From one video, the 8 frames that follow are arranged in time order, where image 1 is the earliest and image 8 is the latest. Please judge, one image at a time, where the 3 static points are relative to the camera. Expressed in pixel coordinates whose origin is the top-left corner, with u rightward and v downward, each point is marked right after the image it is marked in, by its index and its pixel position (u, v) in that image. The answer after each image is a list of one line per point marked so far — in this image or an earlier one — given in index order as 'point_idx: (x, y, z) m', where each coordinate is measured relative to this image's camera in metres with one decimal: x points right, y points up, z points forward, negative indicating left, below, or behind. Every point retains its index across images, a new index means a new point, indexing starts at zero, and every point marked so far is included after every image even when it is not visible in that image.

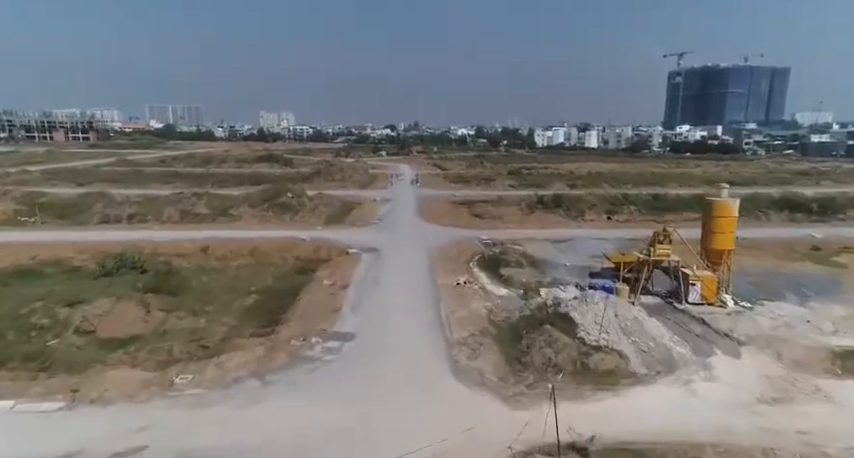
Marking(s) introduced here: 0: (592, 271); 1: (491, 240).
0: (+5.0, -1.3, +14.3) m
1: (+2.6, -0.5, +19.2) m
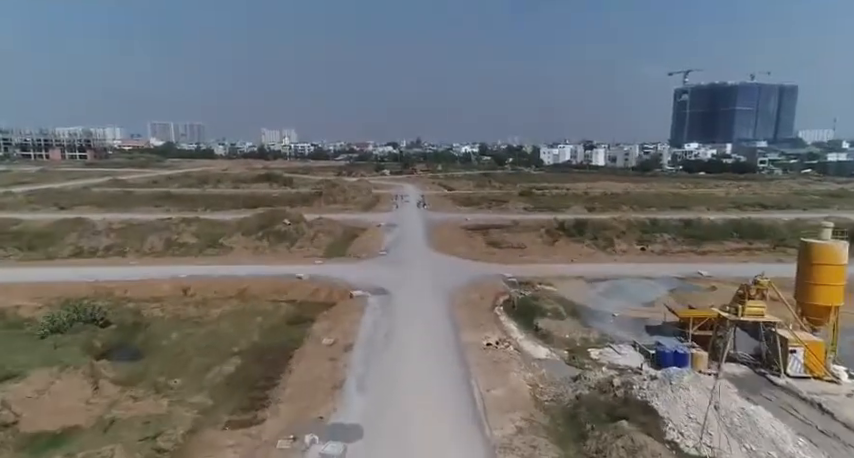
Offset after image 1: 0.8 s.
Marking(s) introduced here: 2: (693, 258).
0: (+5.6, -2.4, +11.7) m
1: (+3.2, -1.8, +16.7) m
2: (+11.1, -1.2, +19.4) m
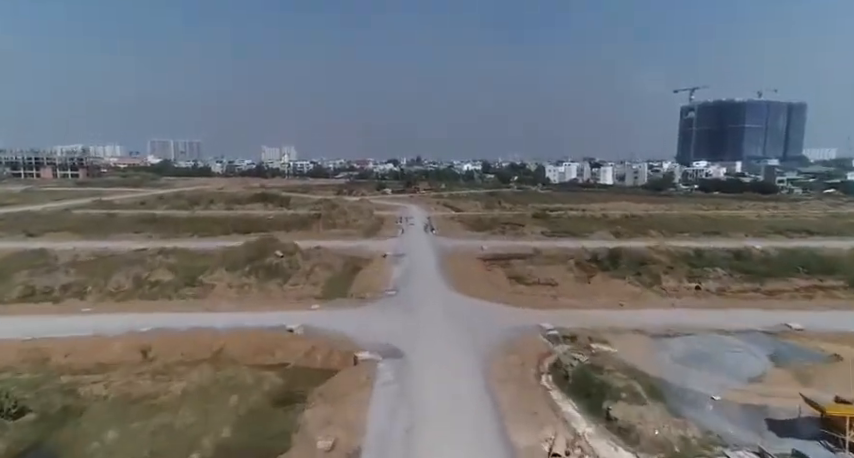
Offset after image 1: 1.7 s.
0: (+6.2, -3.4, +8.5) m
1: (+3.8, -3.0, +13.5) m
2: (+11.8, -2.5, +16.2) m
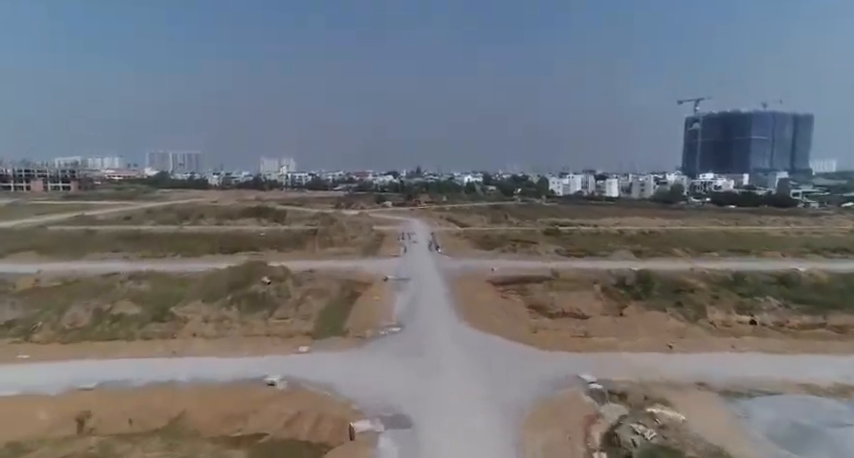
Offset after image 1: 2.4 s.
0: (+6.6, -4.0, +5.9) m
1: (+4.1, -3.7, +10.9) m
2: (+12.1, -3.3, +13.6) m
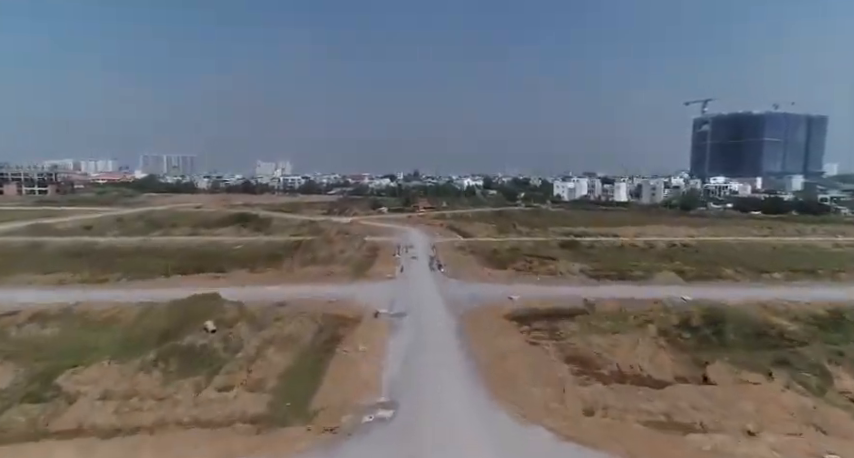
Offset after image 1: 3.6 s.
0: (+6.7, -4.7, +1.0) m
1: (+4.3, -4.4, +6.0) m
2: (+12.2, -4.0, +8.8) m
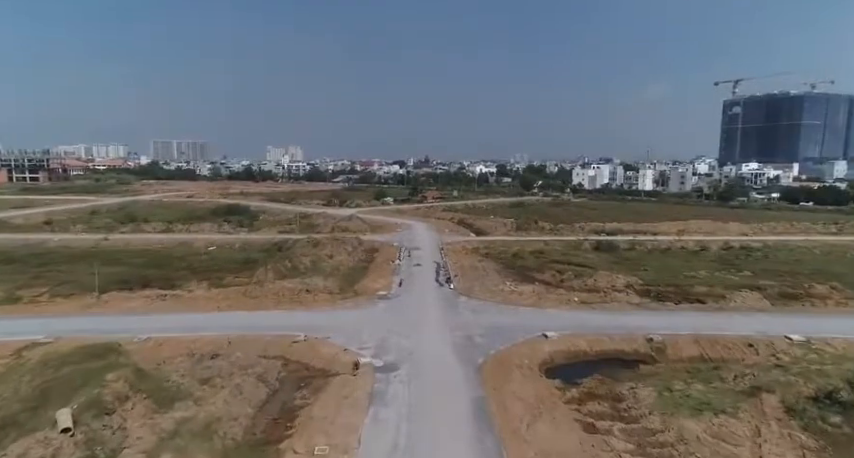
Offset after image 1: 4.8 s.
0: (+6.4, -5.6, -4.4) m
1: (+4.1, -5.1, +0.7) m
2: (+12.0, -4.7, +3.3) m
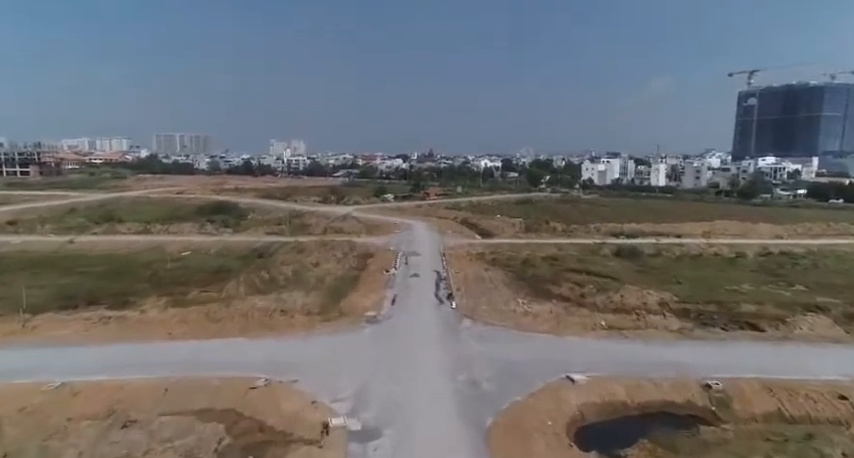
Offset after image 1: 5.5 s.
0: (+6.1, -6.2, -7.4) m
1: (+3.8, -5.7, -2.4) m
2: (+11.8, -5.2, +0.2) m
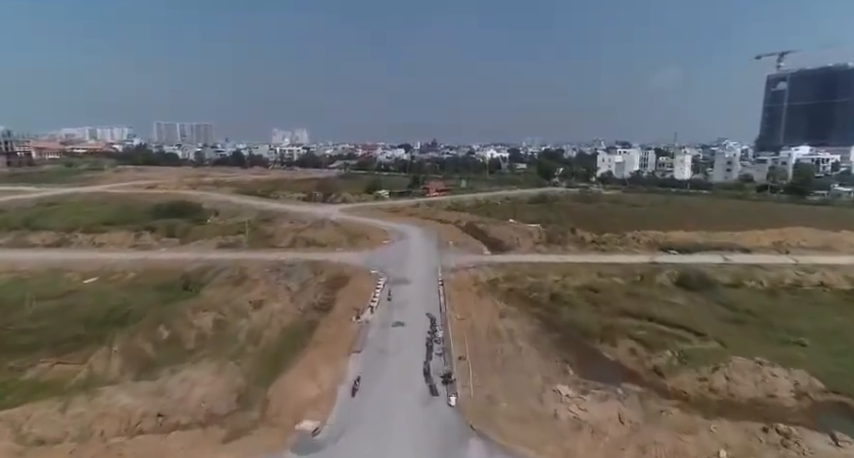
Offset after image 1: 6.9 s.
0: (+5.5, -7.6, -14.2) m
1: (+3.2, -7.0, -9.1) m
2: (+11.3, -6.5, -6.6) m
